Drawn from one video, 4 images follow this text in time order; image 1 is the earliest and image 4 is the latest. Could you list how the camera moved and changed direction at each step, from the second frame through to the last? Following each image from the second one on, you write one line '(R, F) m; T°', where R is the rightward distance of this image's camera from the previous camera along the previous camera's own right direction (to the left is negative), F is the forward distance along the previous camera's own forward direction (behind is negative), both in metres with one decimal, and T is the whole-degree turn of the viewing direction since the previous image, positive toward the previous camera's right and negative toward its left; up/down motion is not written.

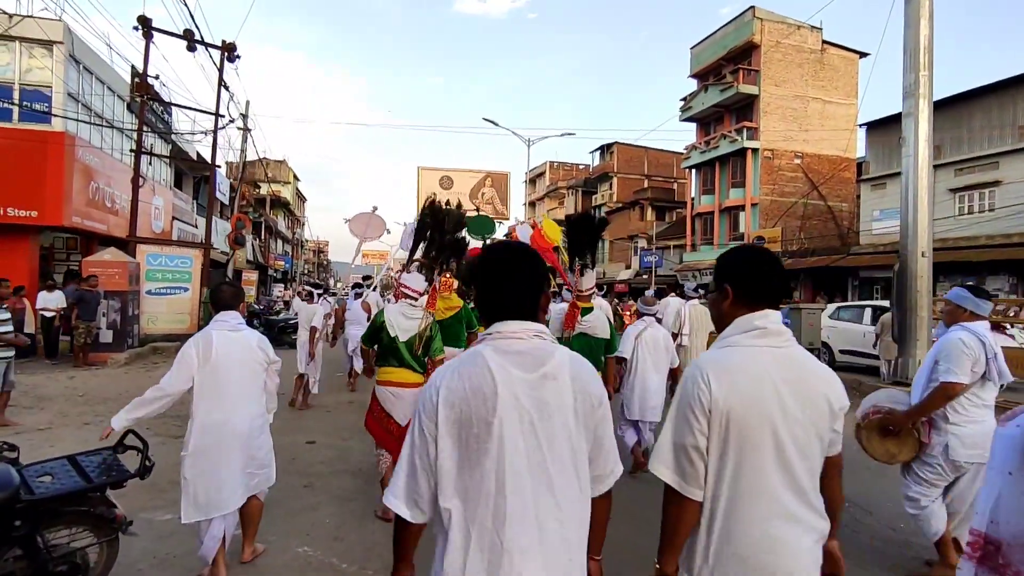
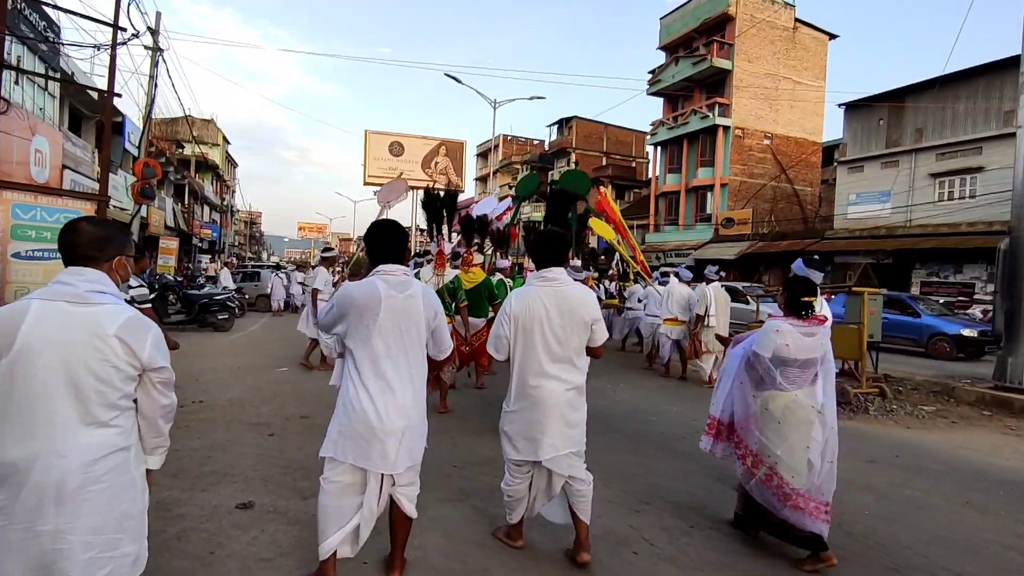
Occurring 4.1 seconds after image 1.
(-0.9, +2.4) m; +6°
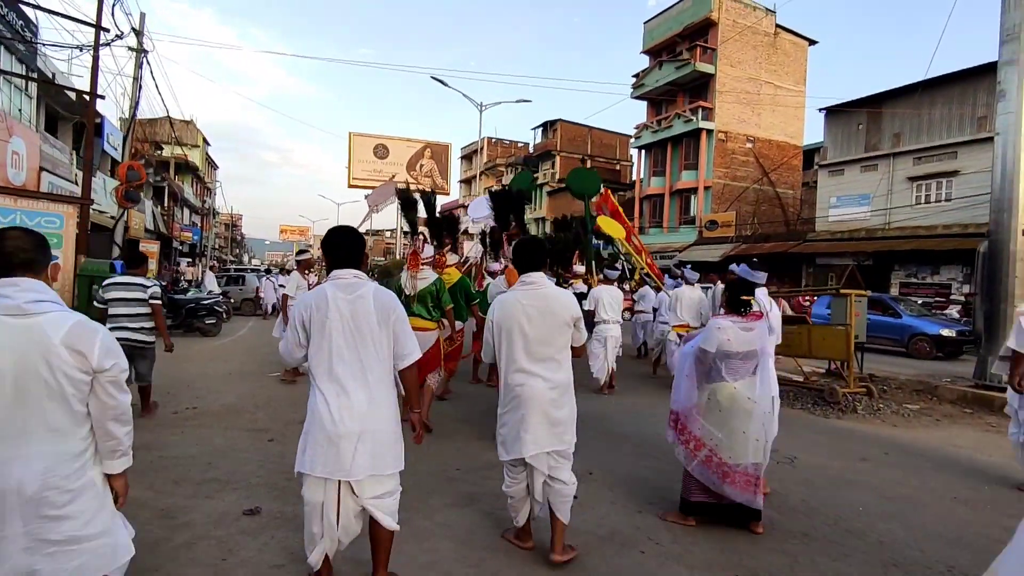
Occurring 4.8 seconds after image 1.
(-0.1, 0.0) m; +2°
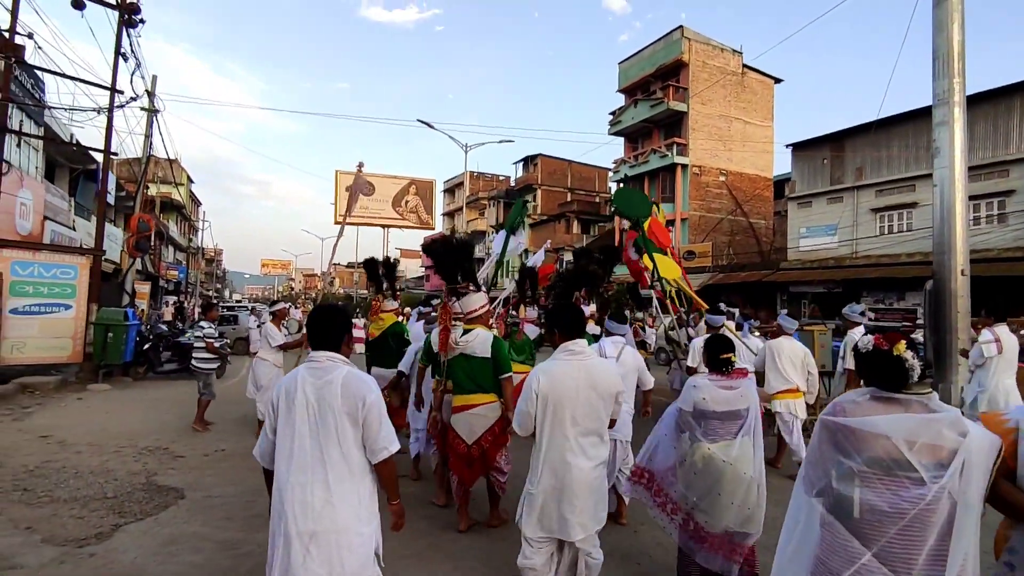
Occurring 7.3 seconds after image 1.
(-0.2, -0.7) m; +2°
